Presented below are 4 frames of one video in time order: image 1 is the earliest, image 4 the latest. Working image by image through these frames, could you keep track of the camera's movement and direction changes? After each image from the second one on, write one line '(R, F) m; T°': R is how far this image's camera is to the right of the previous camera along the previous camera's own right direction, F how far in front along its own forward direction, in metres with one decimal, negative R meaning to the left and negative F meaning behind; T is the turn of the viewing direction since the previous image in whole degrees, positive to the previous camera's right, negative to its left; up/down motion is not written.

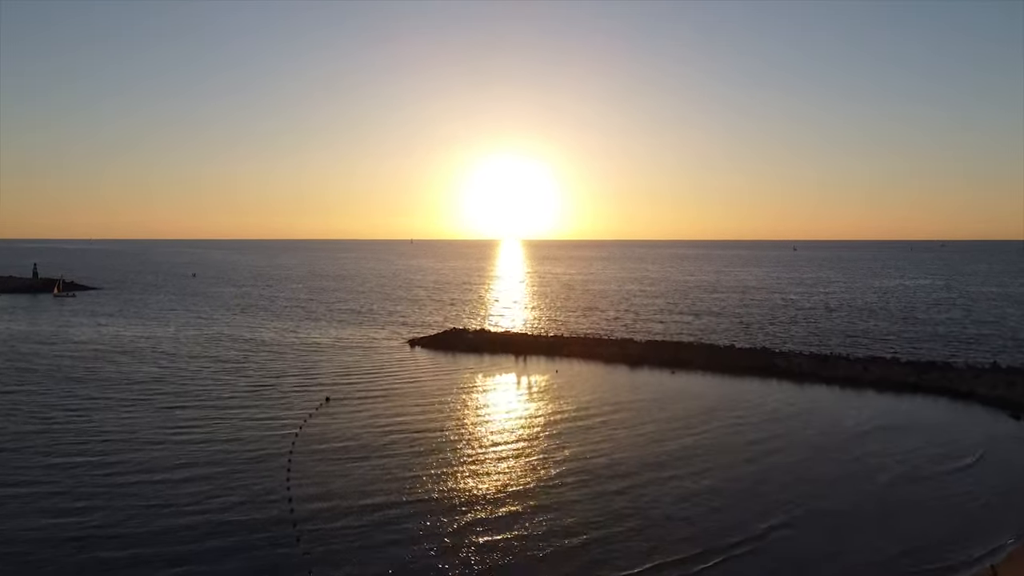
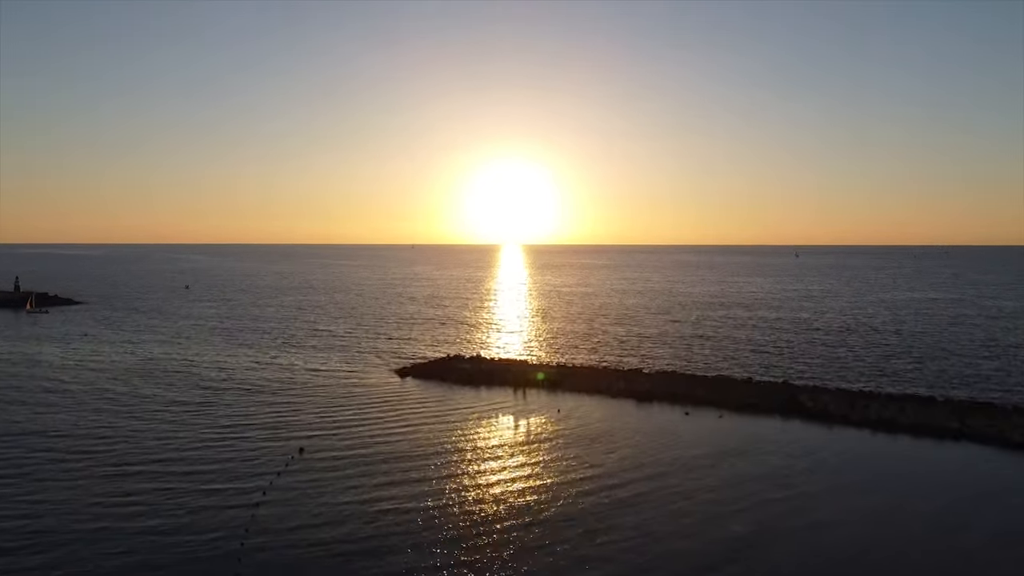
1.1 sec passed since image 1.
(+0.1, +4.0) m; 0°
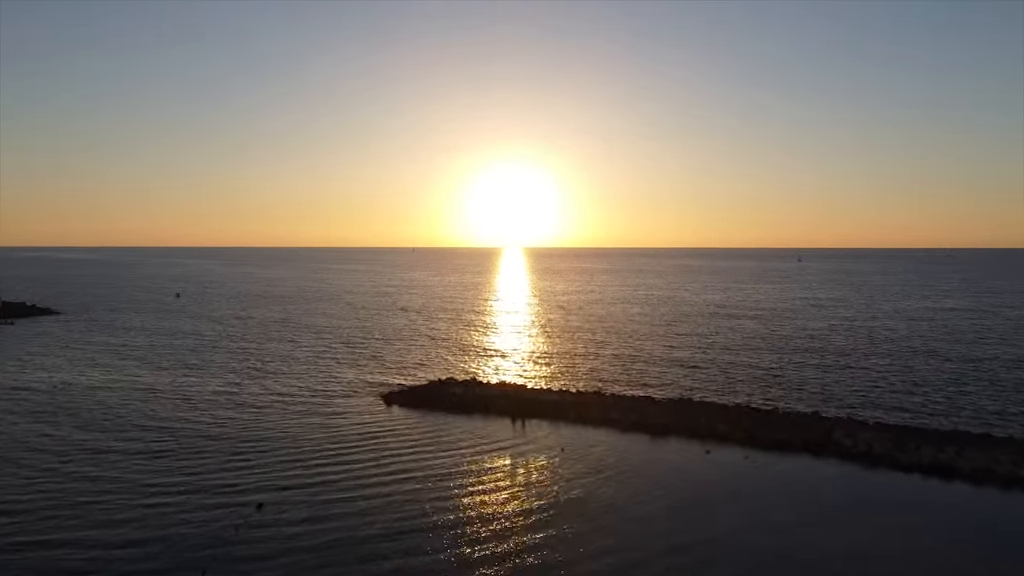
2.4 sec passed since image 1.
(+0.1, +5.0) m; 0°
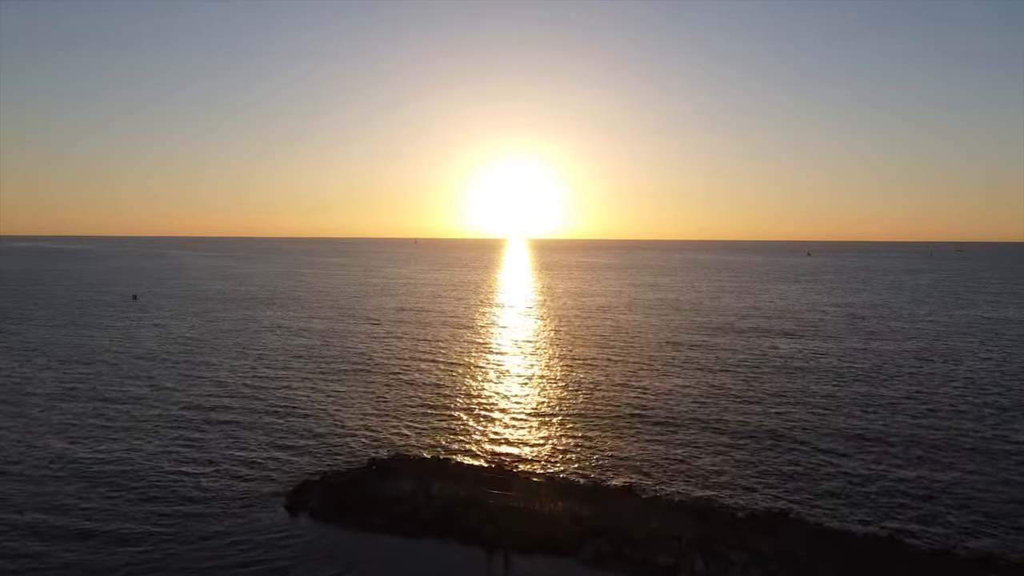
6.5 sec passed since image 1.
(+1.1, +18.0) m; 0°
